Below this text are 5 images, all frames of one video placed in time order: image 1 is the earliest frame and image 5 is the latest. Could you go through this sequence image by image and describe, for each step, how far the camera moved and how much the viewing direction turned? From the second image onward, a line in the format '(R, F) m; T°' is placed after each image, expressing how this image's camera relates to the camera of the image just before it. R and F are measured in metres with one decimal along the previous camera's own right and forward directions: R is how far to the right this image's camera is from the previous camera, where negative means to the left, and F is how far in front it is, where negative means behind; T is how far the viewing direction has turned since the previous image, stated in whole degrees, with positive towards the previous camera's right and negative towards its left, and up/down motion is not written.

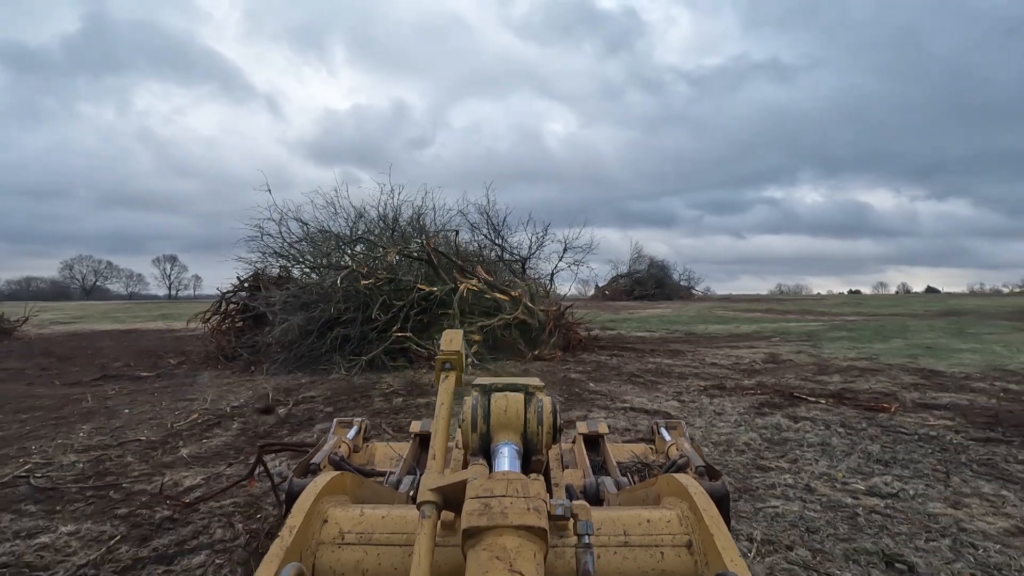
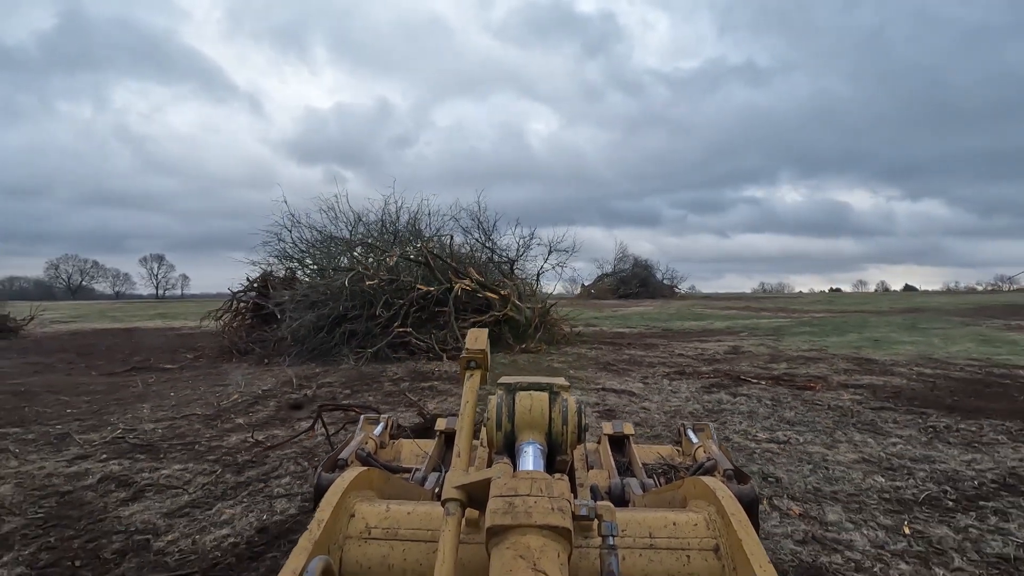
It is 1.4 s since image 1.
(0.0, -1.2) m; +1°
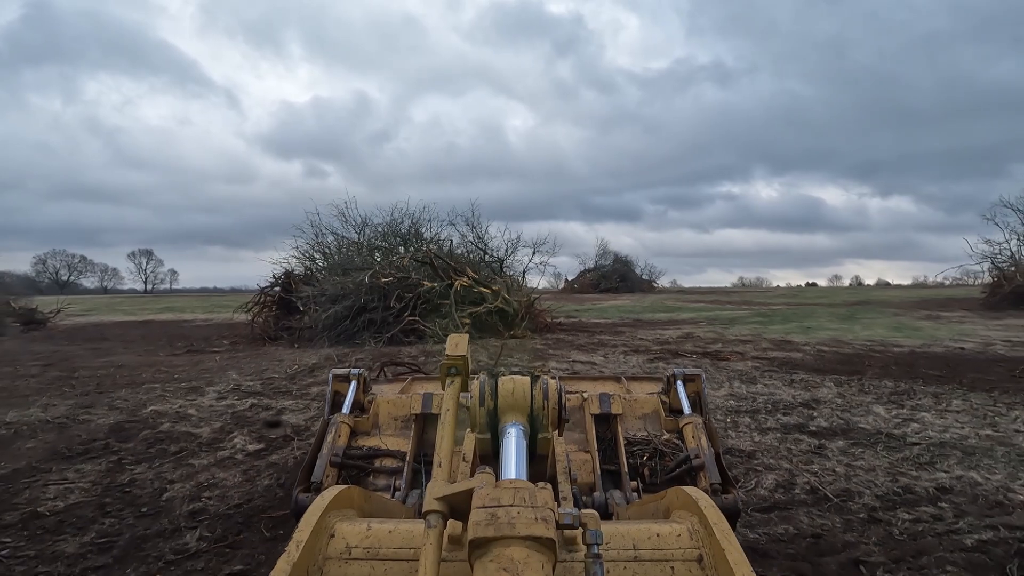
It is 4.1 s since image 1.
(-0.1, -2.5) m; +1°
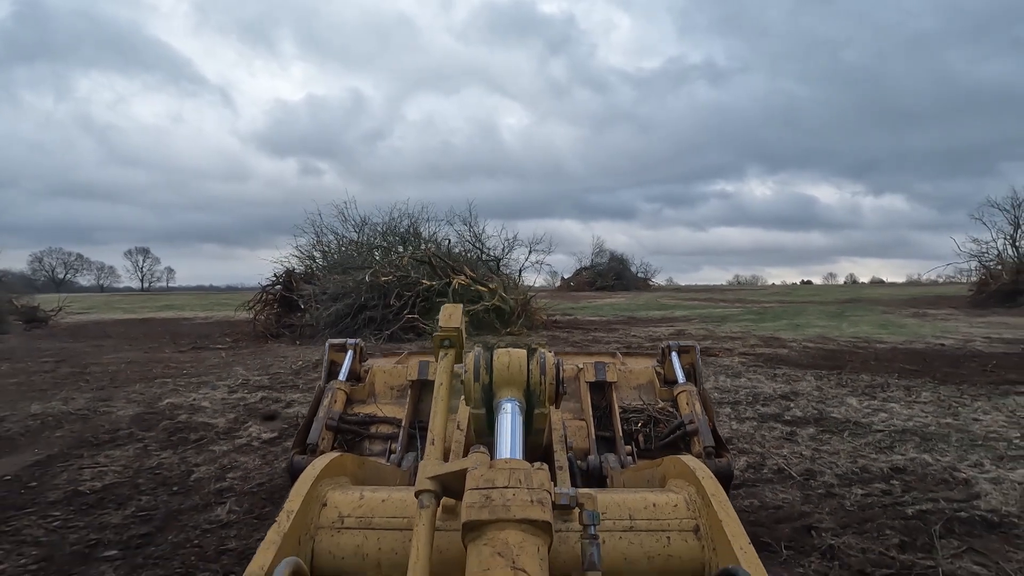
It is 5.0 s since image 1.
(0.0, -0.4) m; 0°
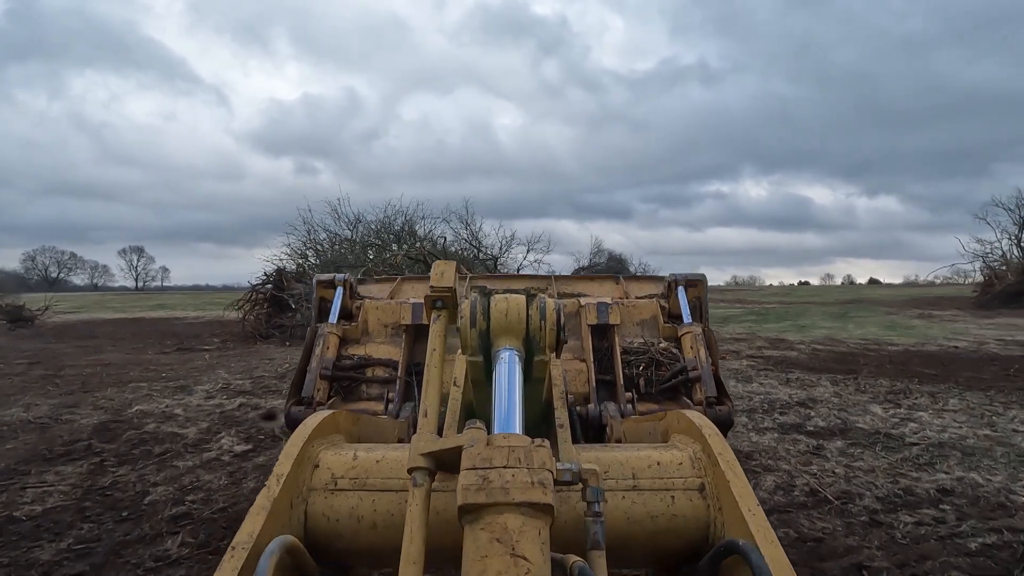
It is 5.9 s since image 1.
(0.0, +0.5) m; 0°
